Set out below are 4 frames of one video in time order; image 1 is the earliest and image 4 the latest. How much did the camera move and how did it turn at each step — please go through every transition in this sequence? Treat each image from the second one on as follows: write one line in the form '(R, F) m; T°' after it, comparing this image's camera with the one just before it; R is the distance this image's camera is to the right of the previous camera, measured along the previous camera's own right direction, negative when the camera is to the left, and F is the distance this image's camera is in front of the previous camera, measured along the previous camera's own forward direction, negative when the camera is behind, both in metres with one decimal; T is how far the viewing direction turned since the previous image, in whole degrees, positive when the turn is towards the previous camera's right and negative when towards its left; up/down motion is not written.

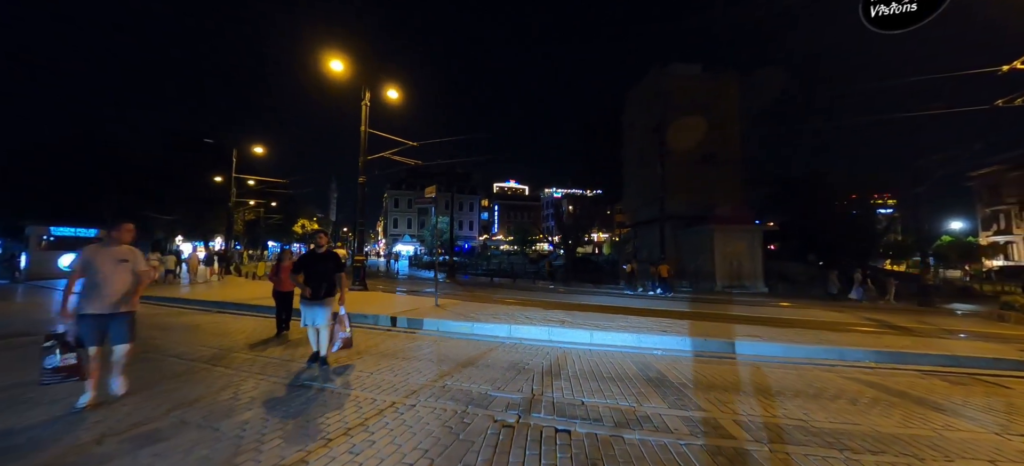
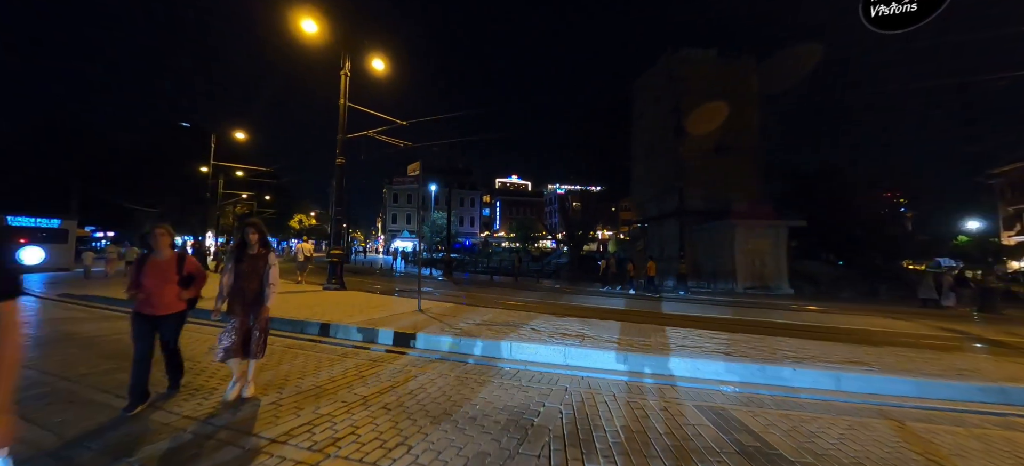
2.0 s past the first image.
(0.0, +2.1) m; -1°
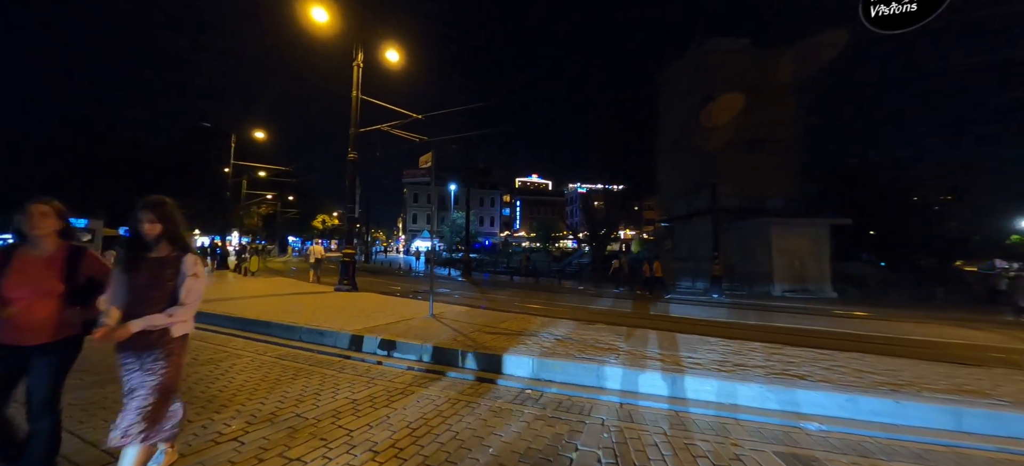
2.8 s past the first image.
(0.0, +0.8) m; -3°
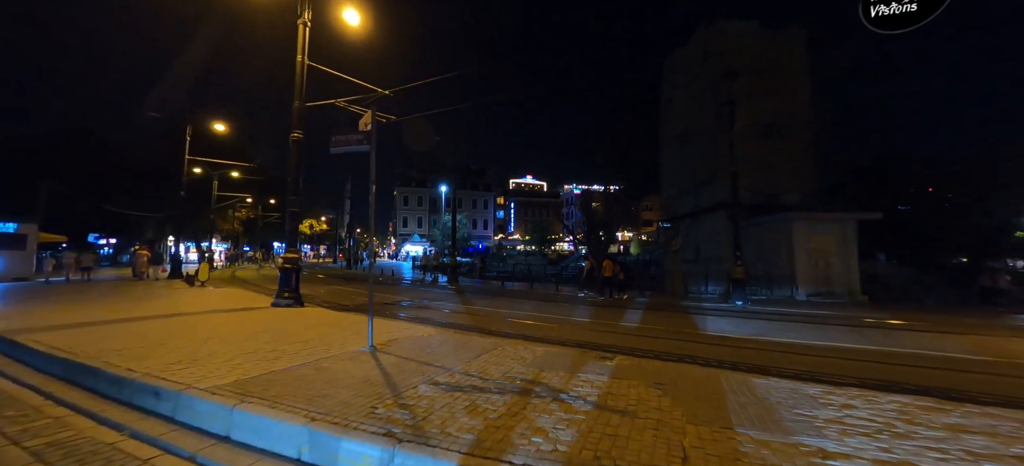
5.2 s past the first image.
(+0.3, +2.4) m; 0°
